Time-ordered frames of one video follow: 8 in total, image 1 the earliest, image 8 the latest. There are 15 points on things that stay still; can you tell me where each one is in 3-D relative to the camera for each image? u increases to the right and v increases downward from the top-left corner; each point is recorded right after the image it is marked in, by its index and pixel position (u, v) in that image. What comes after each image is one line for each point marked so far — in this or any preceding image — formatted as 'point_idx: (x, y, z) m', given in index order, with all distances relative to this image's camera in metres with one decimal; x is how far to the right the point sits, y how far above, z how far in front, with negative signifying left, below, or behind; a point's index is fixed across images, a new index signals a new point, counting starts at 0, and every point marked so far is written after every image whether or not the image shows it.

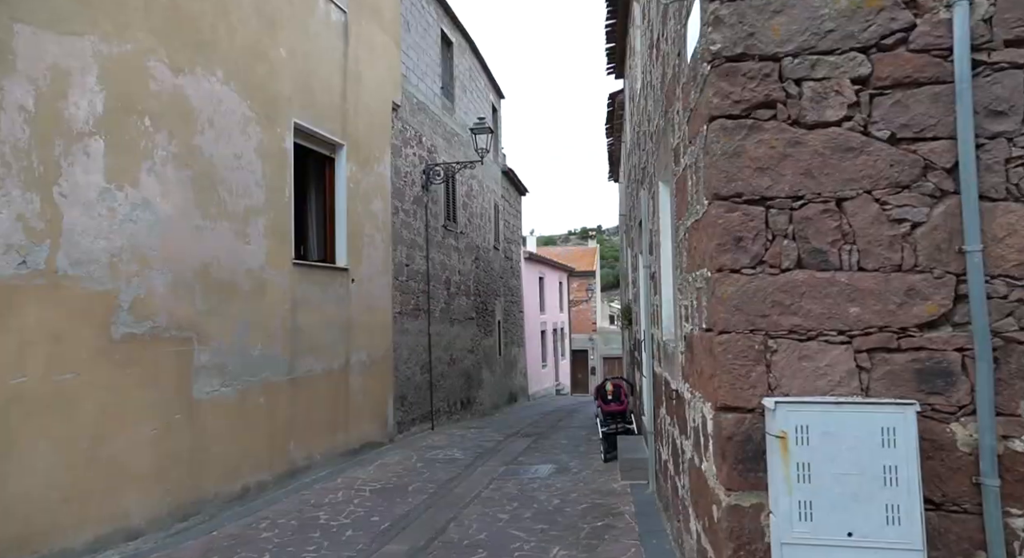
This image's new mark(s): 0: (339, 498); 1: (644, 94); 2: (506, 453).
0: (-1.5, -1.9, +6.4) m
1: (+1.1, +1.6, +6.2) m
2: (-0.1, -2.2, +9.0) m
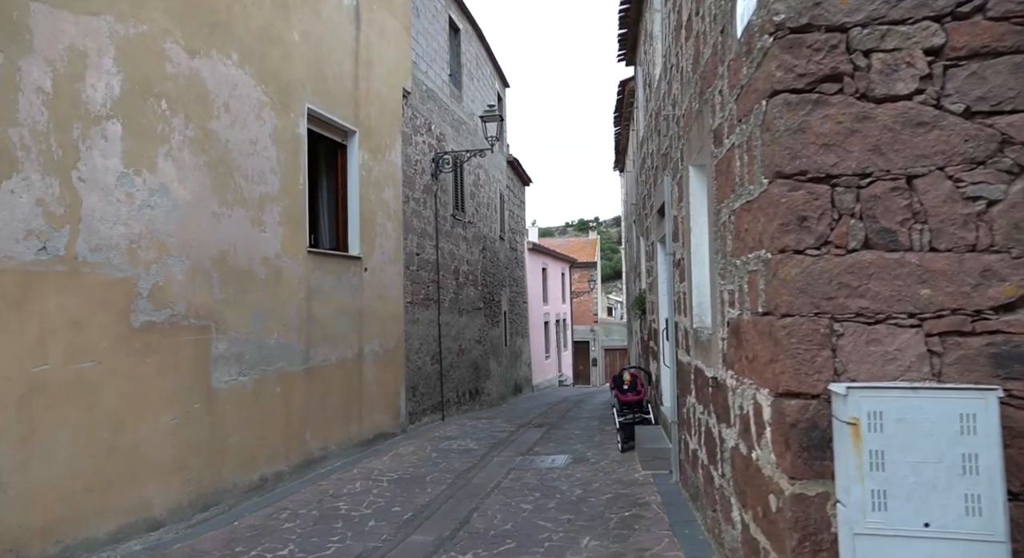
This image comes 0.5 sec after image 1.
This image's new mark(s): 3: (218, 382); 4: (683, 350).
0: (-1.4, -1.8, +6.3) m
1: (+1.3, +1.7, +6.1) m
2: (+0.1, -2.0, +9.0) m
3: (-2.2, -0.8, +5.5) m
4: (+1.3, -0.5, +5.3) m
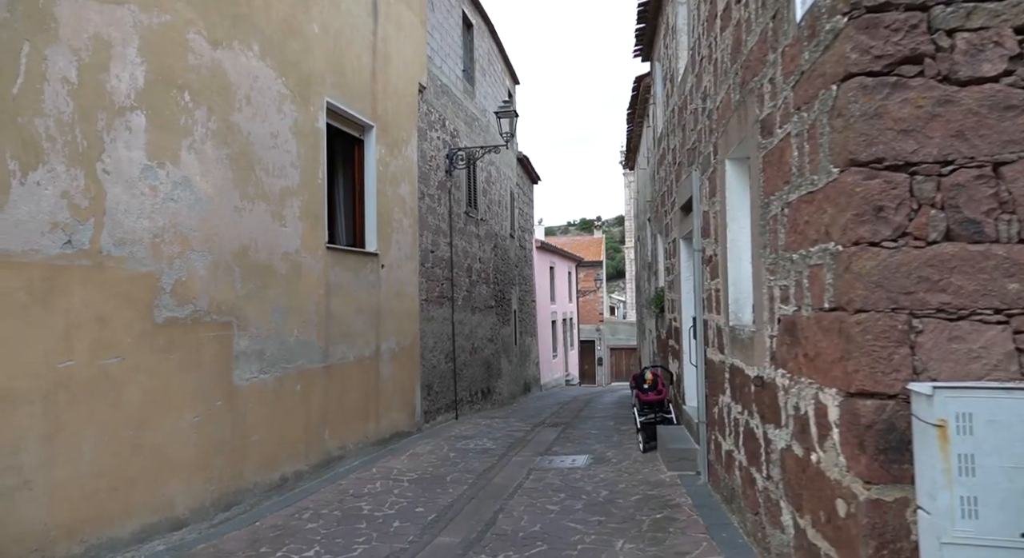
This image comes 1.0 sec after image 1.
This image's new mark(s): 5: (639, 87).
0: (-1.2, -1.8, +6.2) m
1: (+1.5, +1.7, +6.0) m
2: (+0.3, -2.0, +8.9) m
3: (-2.0, -0.7, +5.4) m
4: (+1.5, -0.5, +5.2) m
5: (+2.1, +3.2, +12.2) m
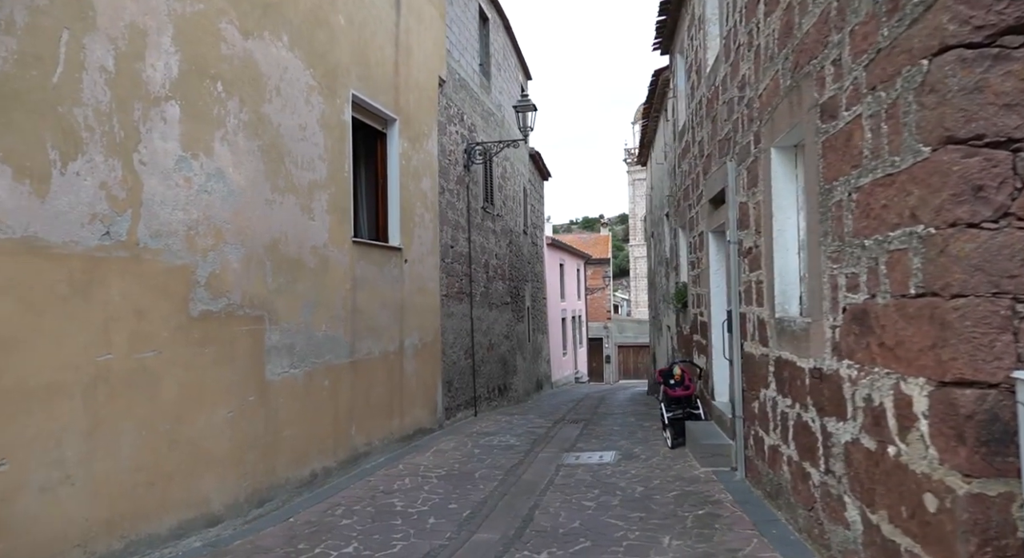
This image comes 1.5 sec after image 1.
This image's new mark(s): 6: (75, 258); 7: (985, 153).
0: (-0.9, -1.8, +6.2) m
1: (+1.8, +1.8, +5.9) m
2: (+0.6, -1.9, +8.8) m
3: (-1.8, -0.7, +5.3) m
4: (+1.7, -0.4, +5.1) m
5: (+2.4, +3.3, +12.1) m
6: (-2.3, +0.1, +3.7) m
7: (+1.4, +0.4, +2.1) m
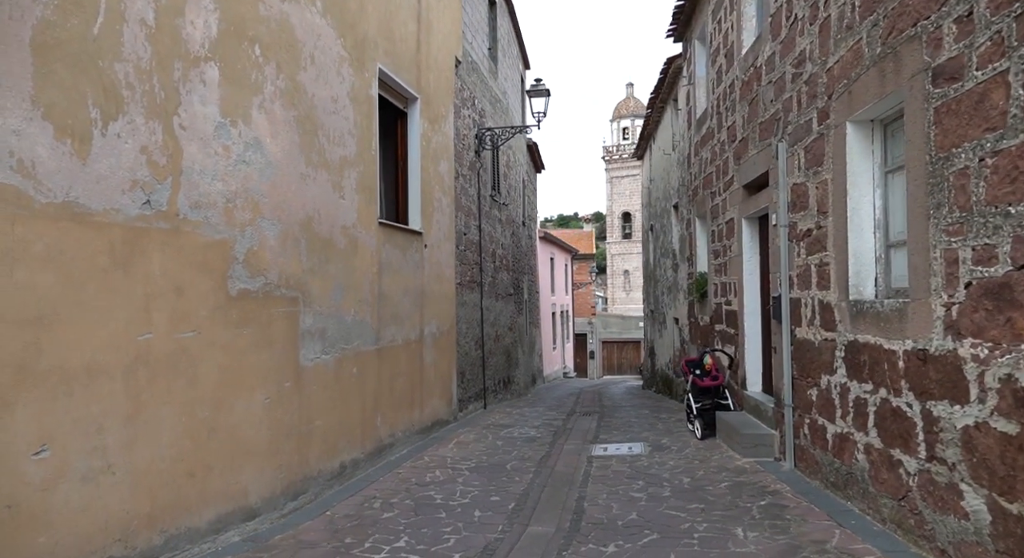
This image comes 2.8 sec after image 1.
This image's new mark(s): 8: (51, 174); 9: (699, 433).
0: (-0.6, -1.6, +5.9) m
1: (+2.1, +1.9, +5.7) m
2: (+0.8, -1.8, +8.6) m
3: (-1.4, -0.5, +5.0) m
4: (+2.1, -0.3, +4.9) m
5: (+2.6, +3.5, +11.9) m
6: (-1.9, +0.3, +3.4) m
7: (+1.8, +0.5, +1.9) m
8: (-2.0, +0.5, +3.1) m
9: (+1.9, -1.6, +7.4) m
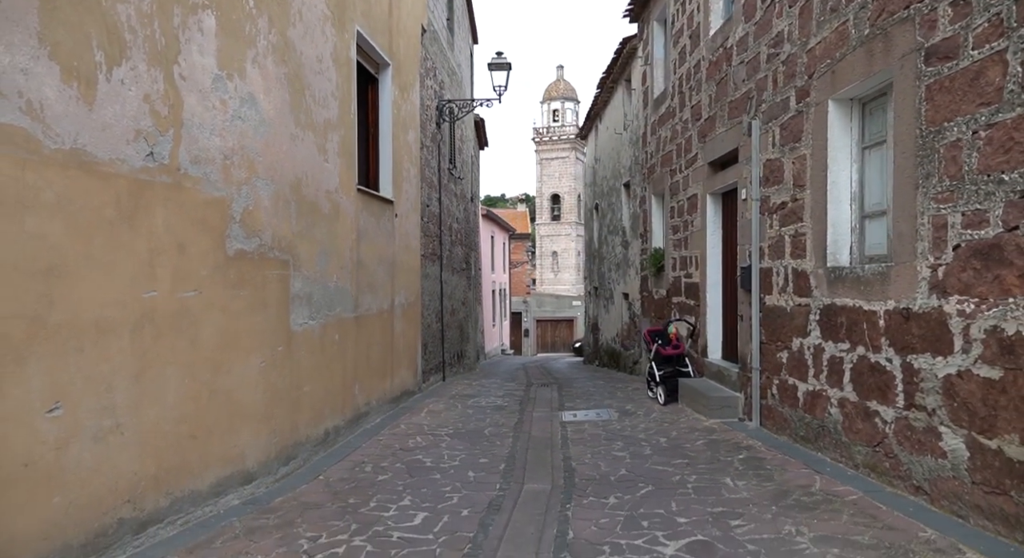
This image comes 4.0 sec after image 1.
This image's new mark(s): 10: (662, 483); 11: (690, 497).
0: (-0.7, -1.4, +6.0) m
1: (+2.0, +2.1, +6.0) m
2: (+0.4, -1.5, +8.8) m
3: (-1.5, -0.3, +5.0) m
4: (+2.0, -0.1, +5.3) m
5: (+1.9, +3.9, +12.2) m
6: (-1.8, +0.5, +3.4) m
7: (+2.0, +0.6, +2.2) m
8: (-1.9, +0.7, +3.0) m
9: (+1.6, -1.3, +7.8) m
10: (+0.9, -1.2, +4.4) m
11: (+1.0, -1.2, +4.1) m
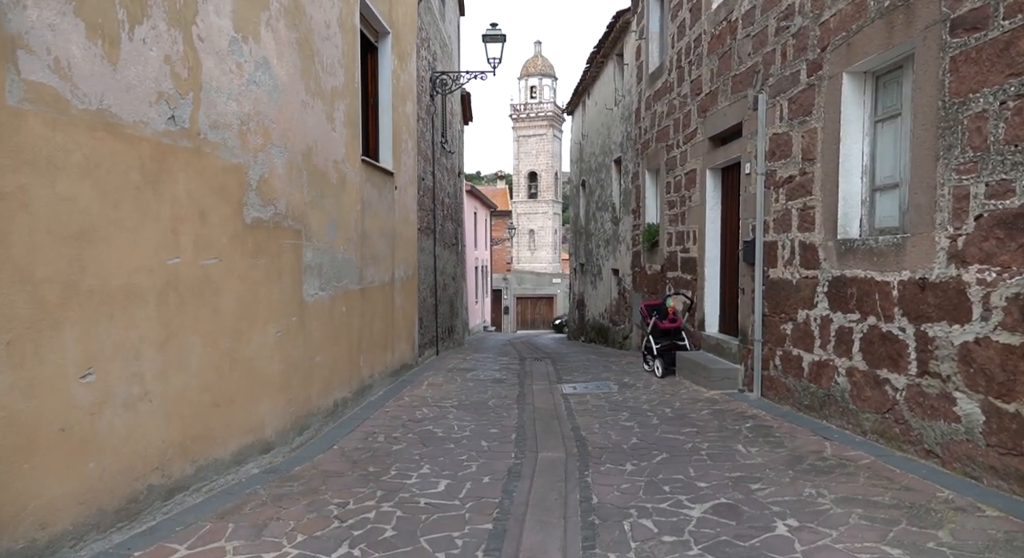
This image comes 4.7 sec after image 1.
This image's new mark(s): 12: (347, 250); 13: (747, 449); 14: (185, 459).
0: (-0.7, -1.1, +6.0) m
1: (+2.1, +2.4, +6.0) m
2: (+0.4, -1.2, +8.8) m
3: (-1.4, -0.1, +4.9) m
4: (+2.1, +0.1, +5.3) m
5: (+1.8, +4.3, +12.1) m
6: (-1.7, +0.6, +3.3) m
7: (+2.2, +0.7, +2.2) m
8: (-1.7, +0.8, +3.0) m
9: (+1.6, -1.0, +7.9) m
10: (+1.0, -1.1, +4.5) m
11: (+1.1, -1.1, +4.2) m
12: (-1.3, +0.2, +5.9) m
13: (+1.4, -1.0, +4.4) m
14: (-1.6, -0.9, +3.5) m
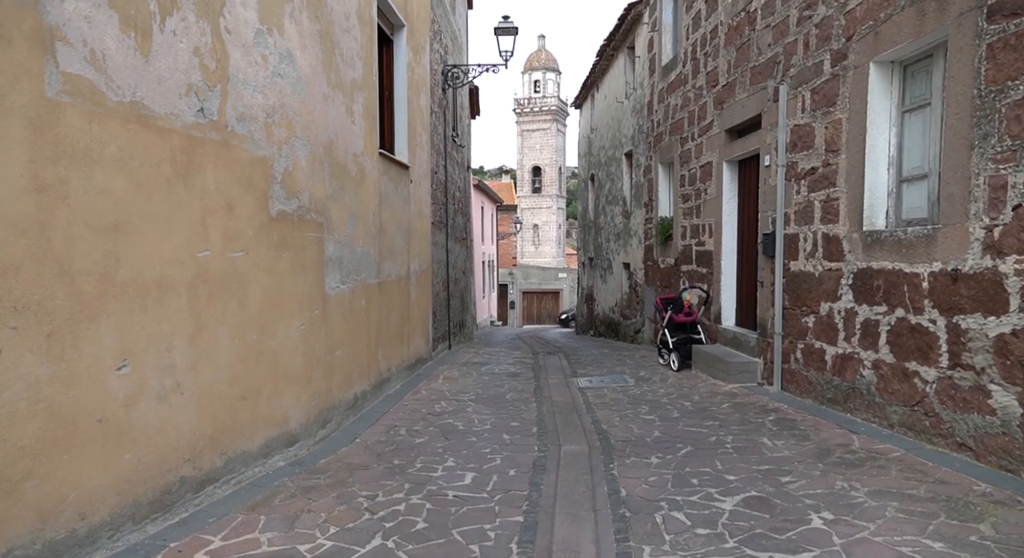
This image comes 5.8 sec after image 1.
0: (-0.5, -1.1, +6.0) m
1: (+2.2, +2.4, +5.9) m
2: (+0.5, -1.1, +8.8) m
3: (-1.2, -0.1, +4.9) m
4: (+2.2, +0.2, +5.3) m
5: (+2.0, +4.4, +12.0) m
6: (-1.5, +0.6, +3.3) m
7: (+2.4, +0.7, +2.2) m
8: (-1.6, +0.9, +3.0) m
9: (+1.8, -0.9, +7.8) m
10: (+1.2, -1.0, +4.5) m
11: (+1.3, -1.0, +4.2) m
12: (-1.2, +0.3, +5.9) m
13: (+1.6, -1.0, +4.4) m
14: (-1.4, -0.8, +3.5) m
